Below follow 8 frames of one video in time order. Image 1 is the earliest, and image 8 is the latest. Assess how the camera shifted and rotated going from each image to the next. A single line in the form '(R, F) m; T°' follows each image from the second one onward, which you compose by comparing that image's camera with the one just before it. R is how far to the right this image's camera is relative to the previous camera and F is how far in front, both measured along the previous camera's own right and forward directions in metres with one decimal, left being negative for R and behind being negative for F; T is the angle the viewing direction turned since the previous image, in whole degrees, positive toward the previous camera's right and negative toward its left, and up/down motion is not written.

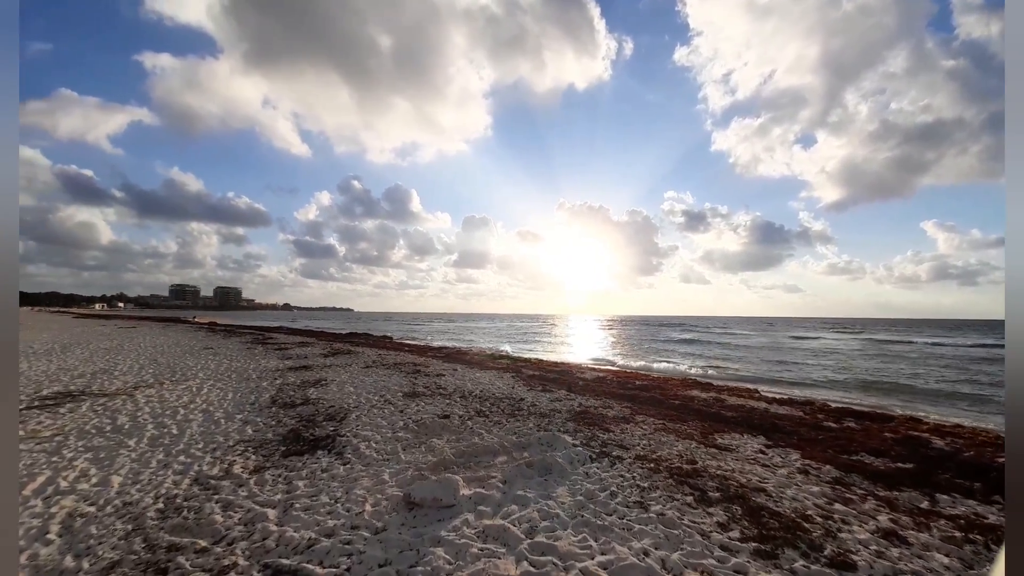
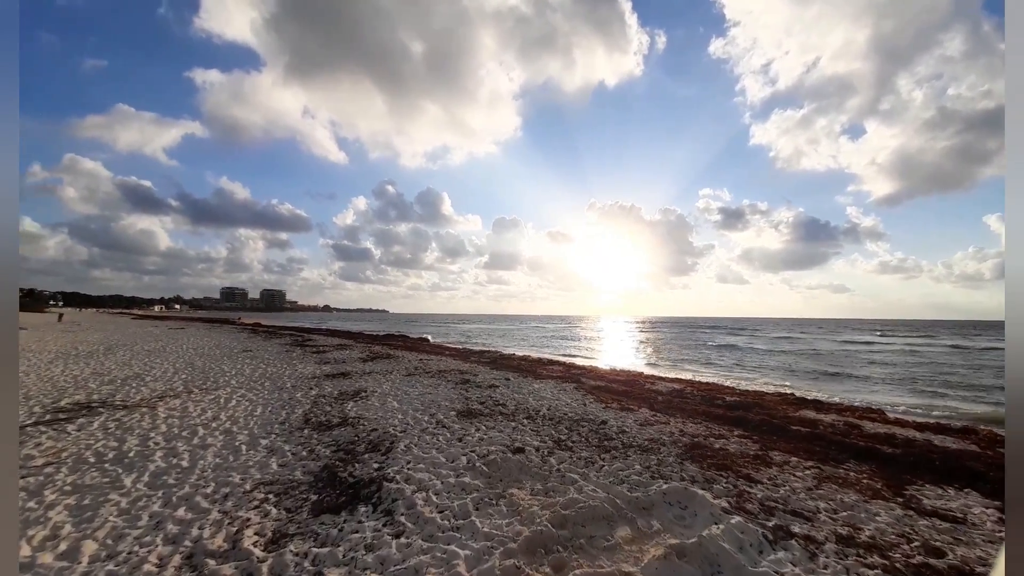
(-1.1, +2.2) m; -4°
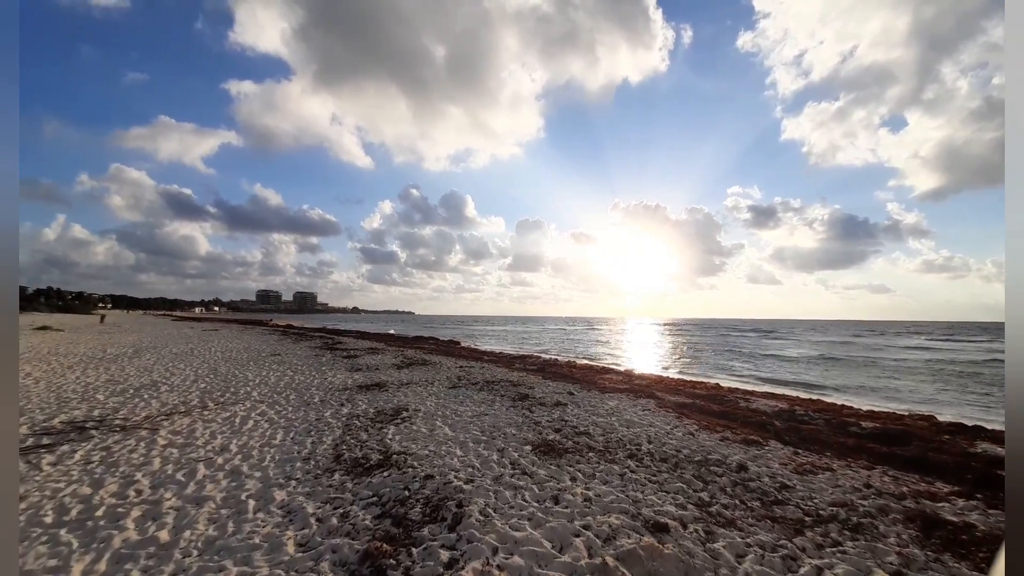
(-1.2, +2.4) m; -3°
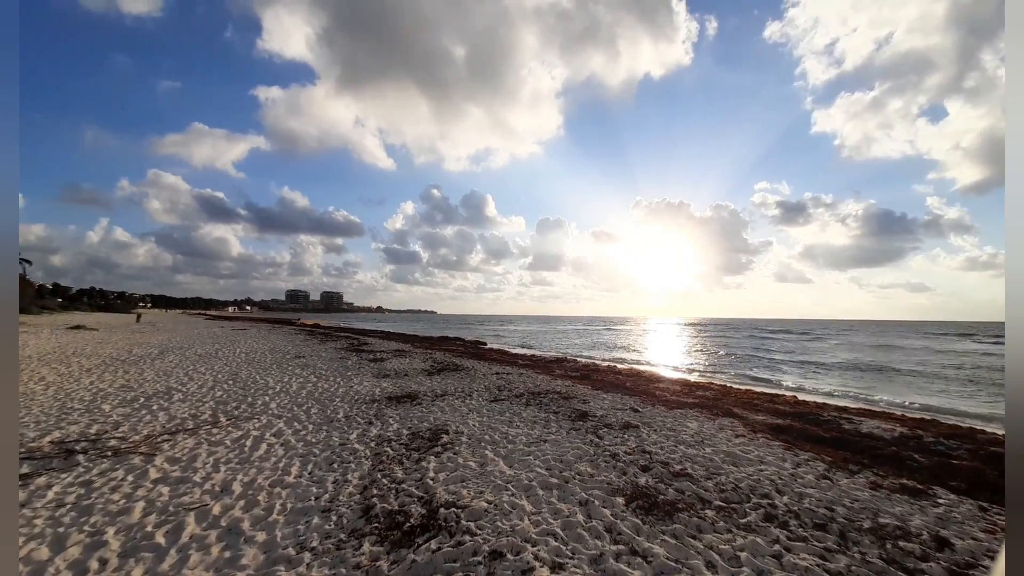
(-0.8, +1.8) m; -3°
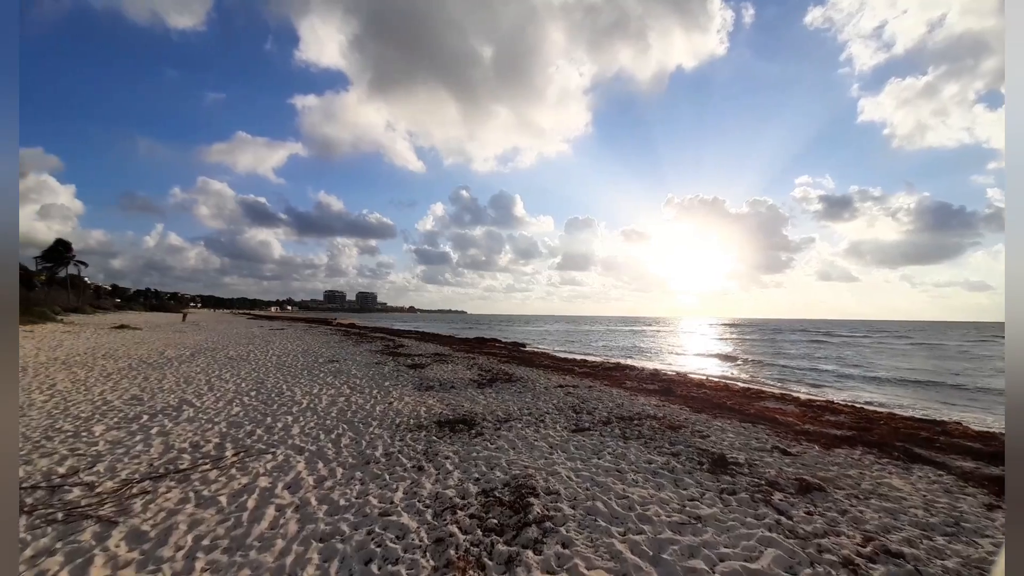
(-1.2, +2.8) m; -4°
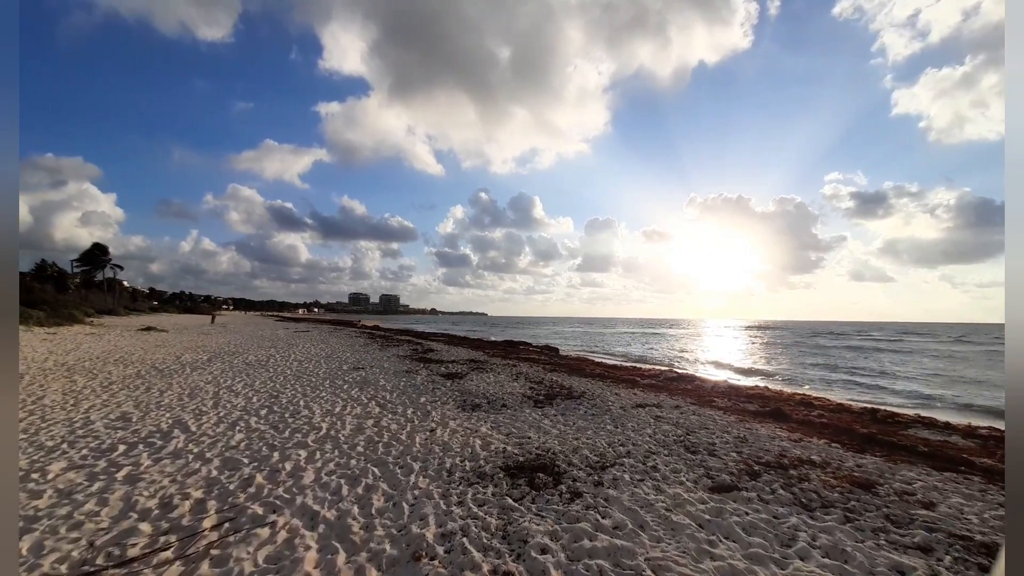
(-1.2, +2.7) m; -3°
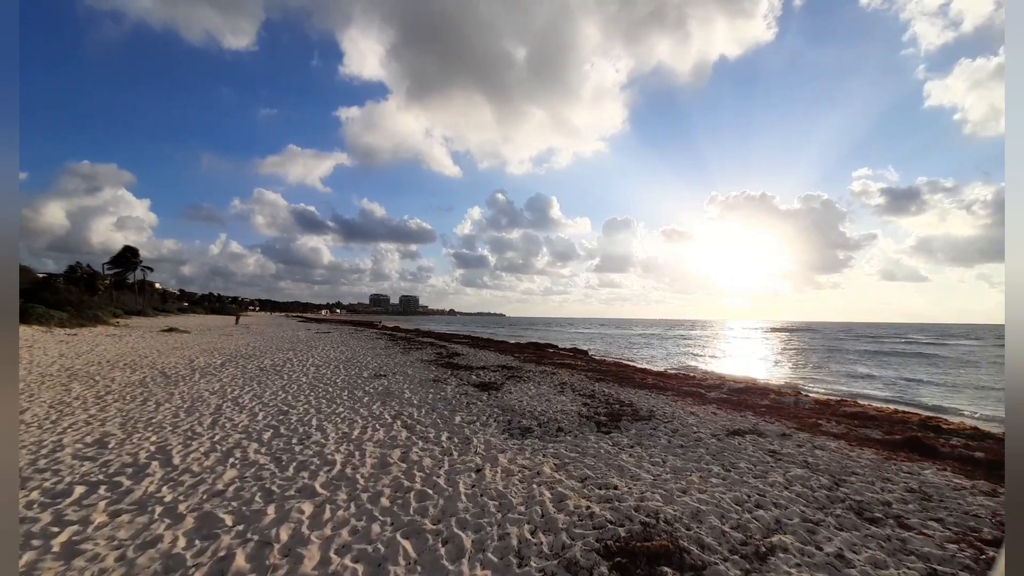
(-0.9, +2.2) m; -3°
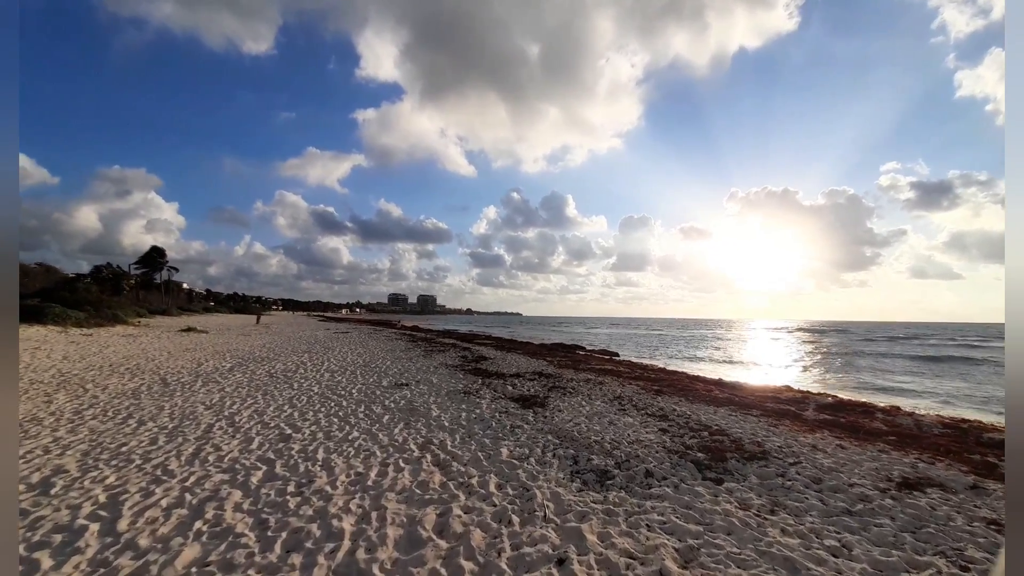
(-0.9, +2.3) m; -2°
